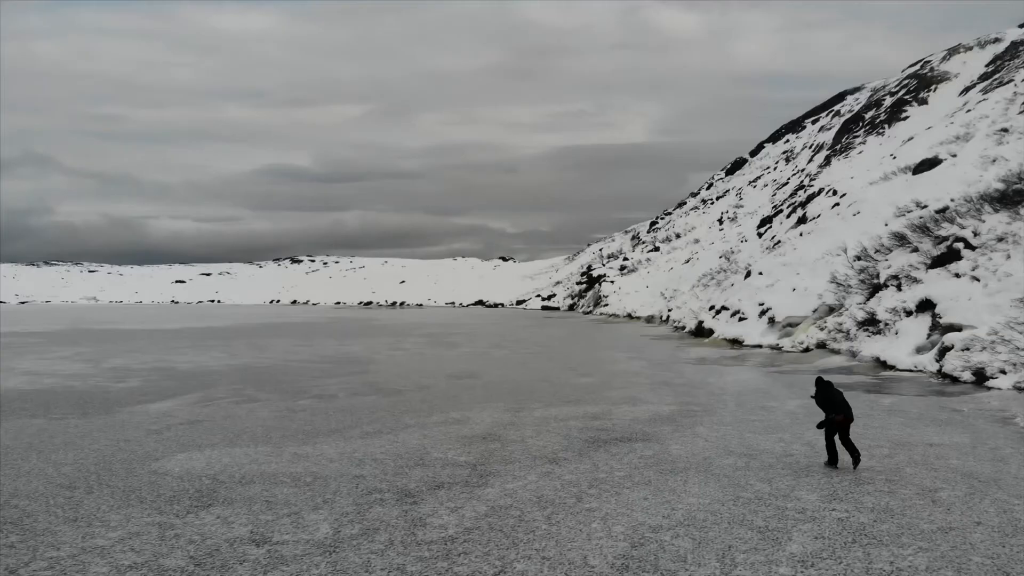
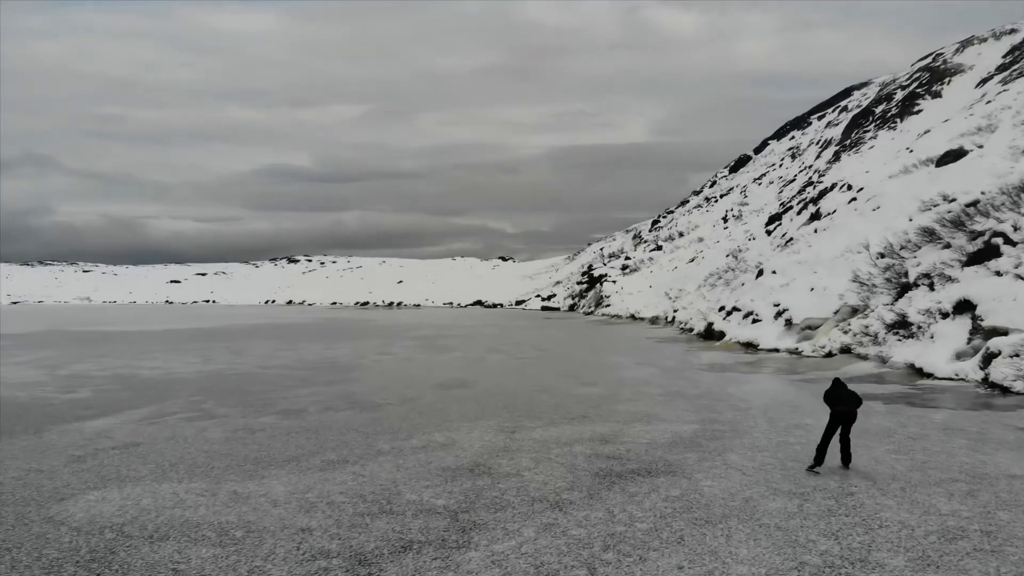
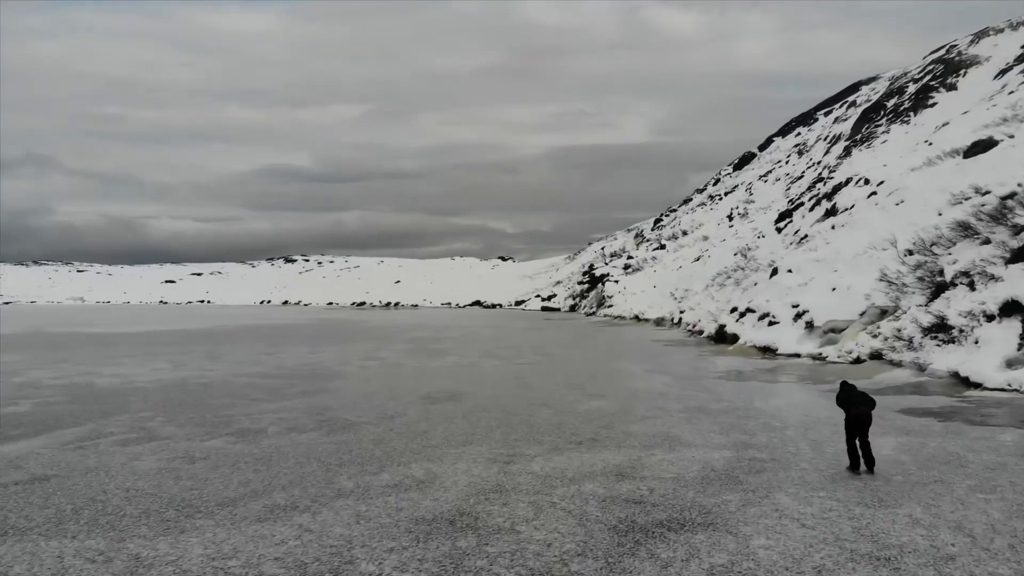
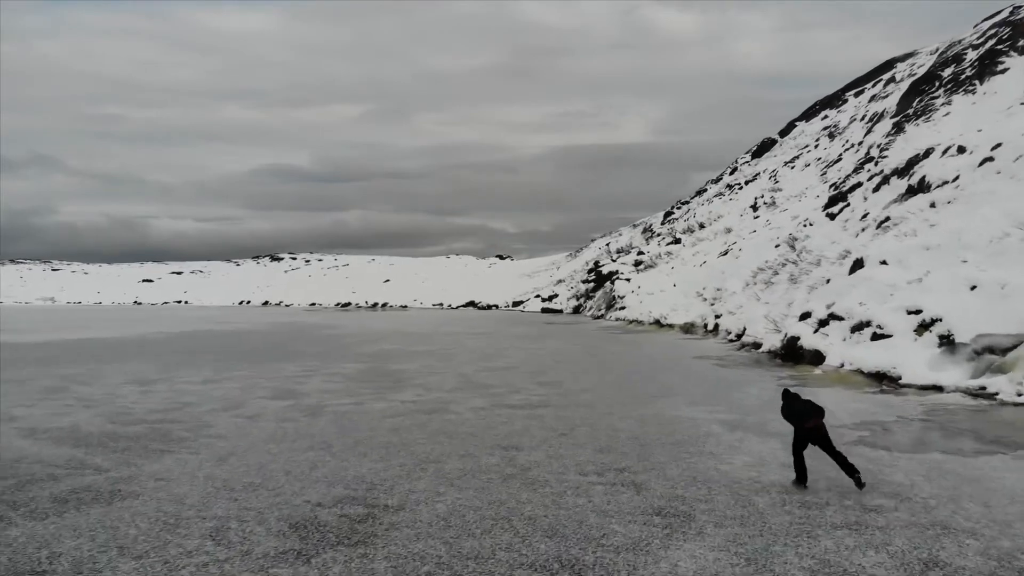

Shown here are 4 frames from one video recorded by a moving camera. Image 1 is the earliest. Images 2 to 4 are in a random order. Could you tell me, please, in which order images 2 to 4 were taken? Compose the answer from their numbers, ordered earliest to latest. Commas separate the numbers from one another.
2, 3, 4
